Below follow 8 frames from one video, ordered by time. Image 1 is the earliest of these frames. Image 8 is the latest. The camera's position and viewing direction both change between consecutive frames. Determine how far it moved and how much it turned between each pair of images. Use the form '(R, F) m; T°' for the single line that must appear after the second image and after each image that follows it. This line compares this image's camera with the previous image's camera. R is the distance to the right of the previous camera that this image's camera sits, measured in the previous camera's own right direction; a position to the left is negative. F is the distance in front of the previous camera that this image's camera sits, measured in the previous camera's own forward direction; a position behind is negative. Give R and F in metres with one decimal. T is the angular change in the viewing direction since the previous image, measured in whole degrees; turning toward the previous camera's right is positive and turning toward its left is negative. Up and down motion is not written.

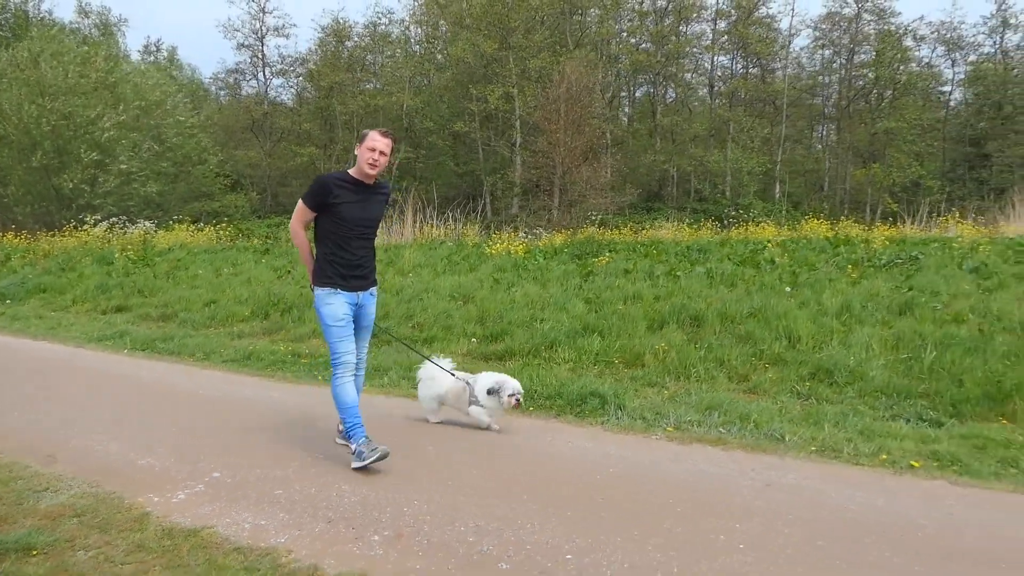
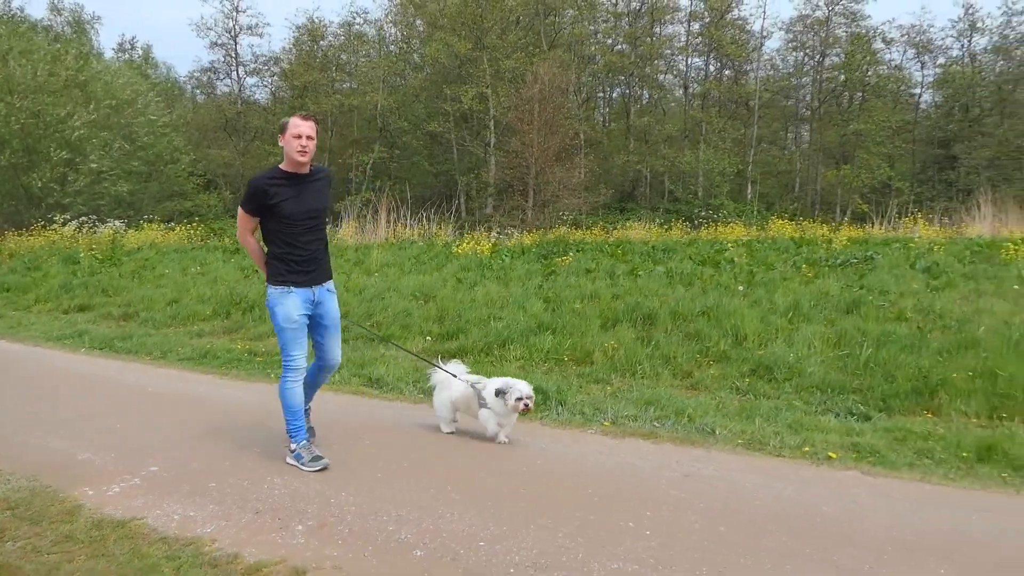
(+0.2, -0.1) m; +1°
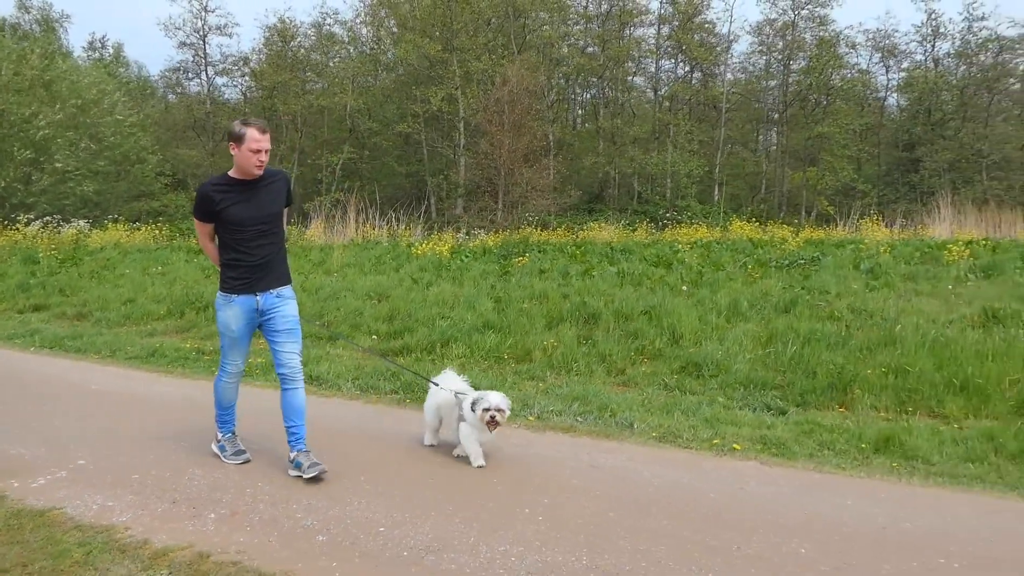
(+0.3, -0.2) m; +1°
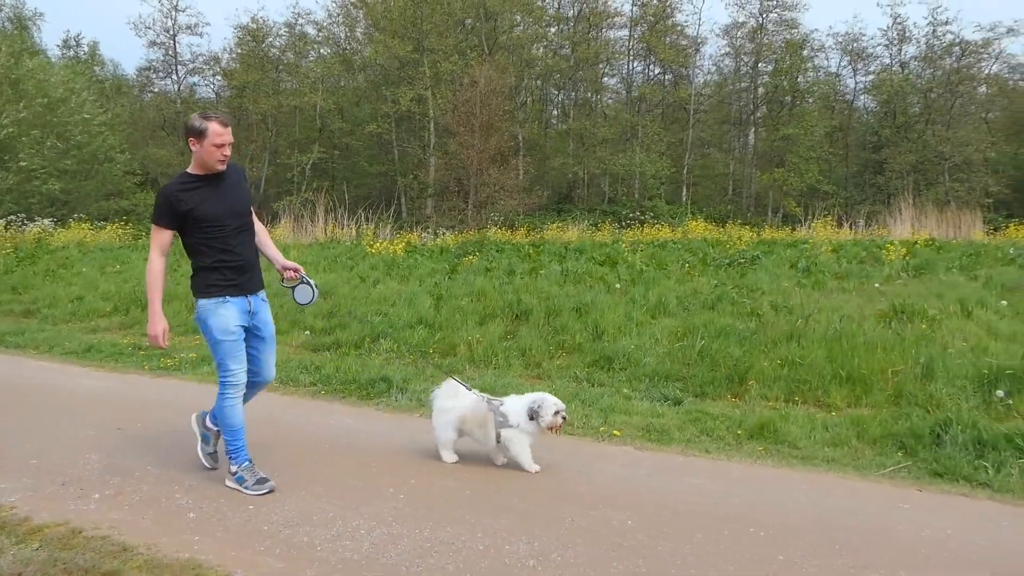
(+0.5, -0.3) m; +1°
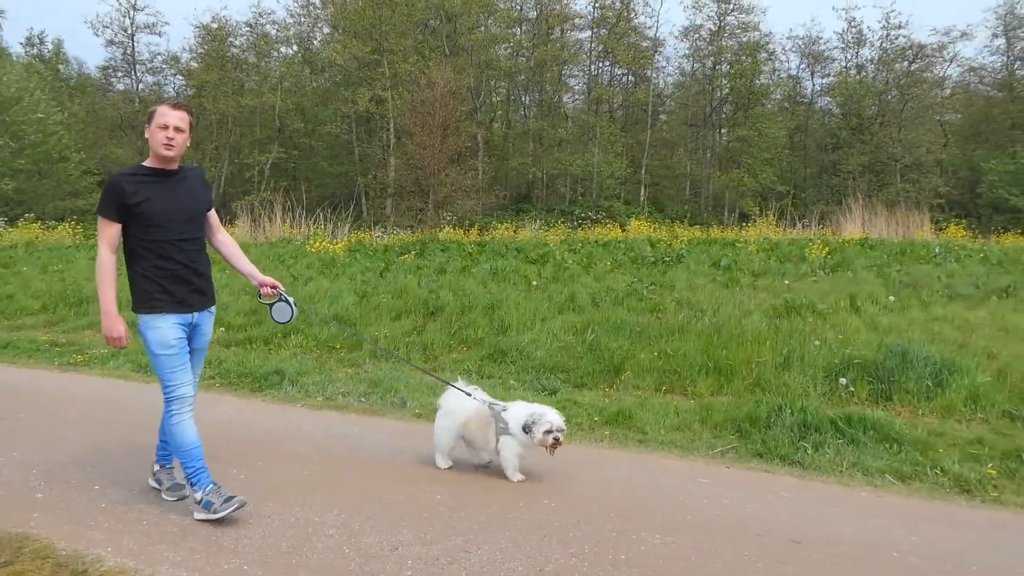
(+0.7, -0.3) m; +2°
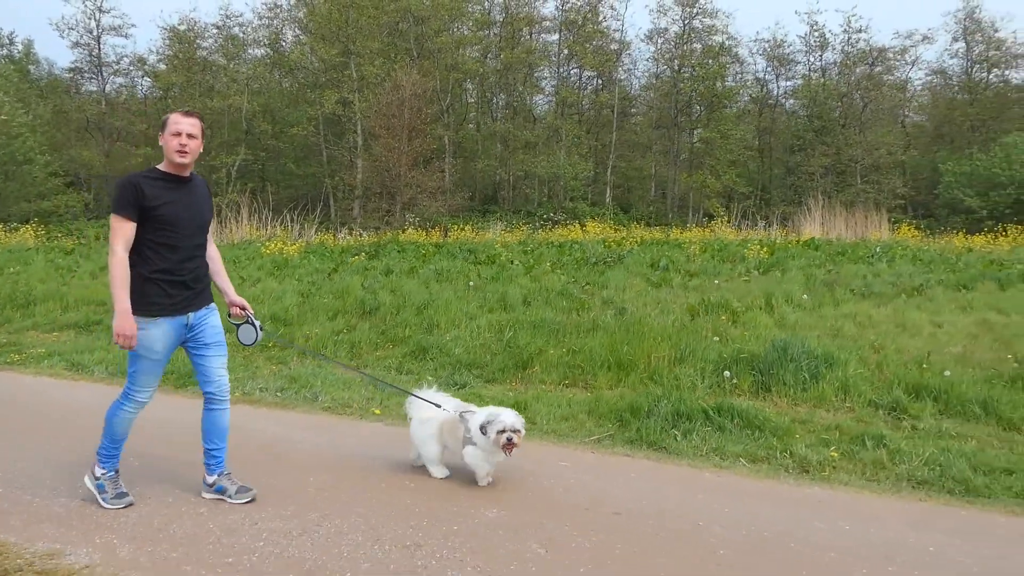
(+0.5, -0.3) m; +1°
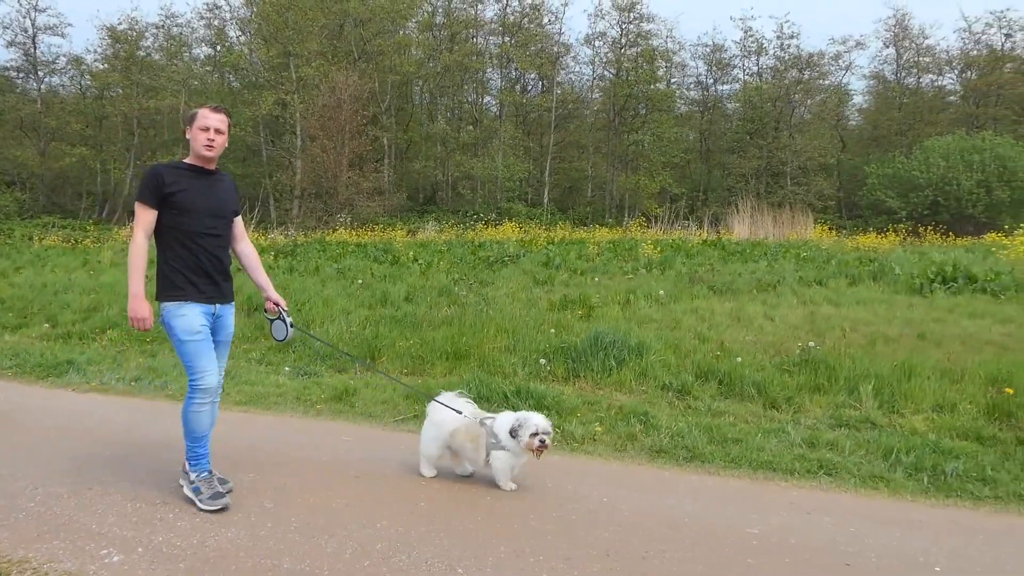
(+1.0, -0.6) m; +2°
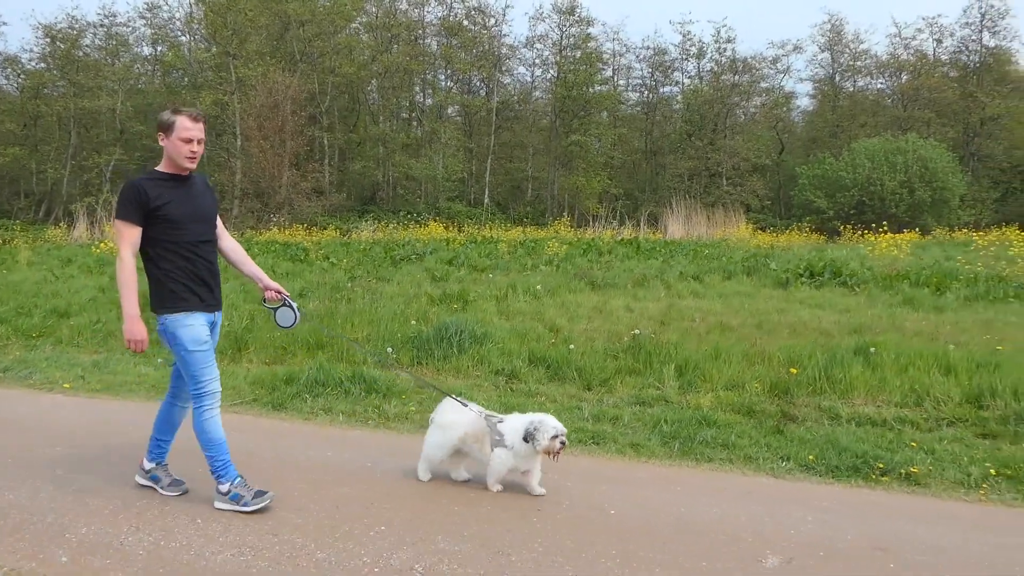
(+0.9, -0.5) m; +2°
